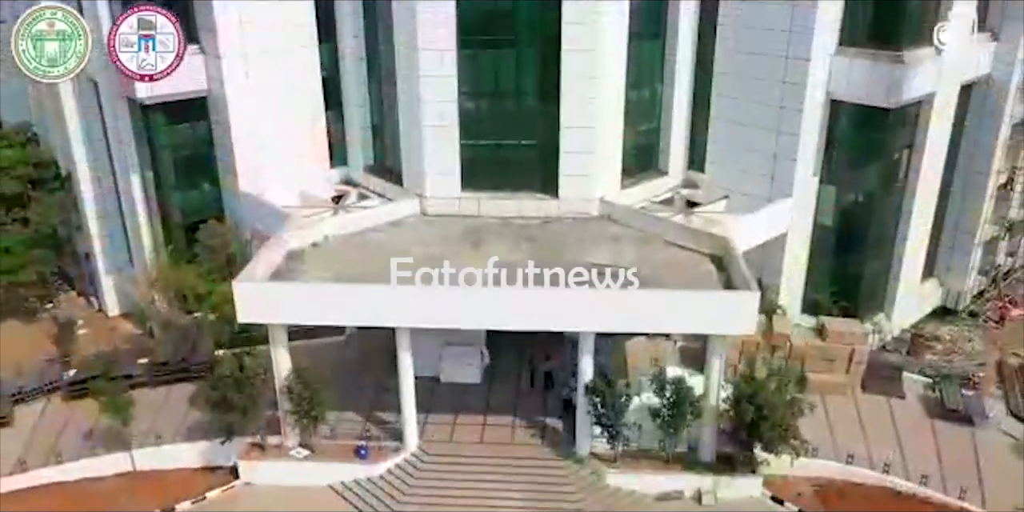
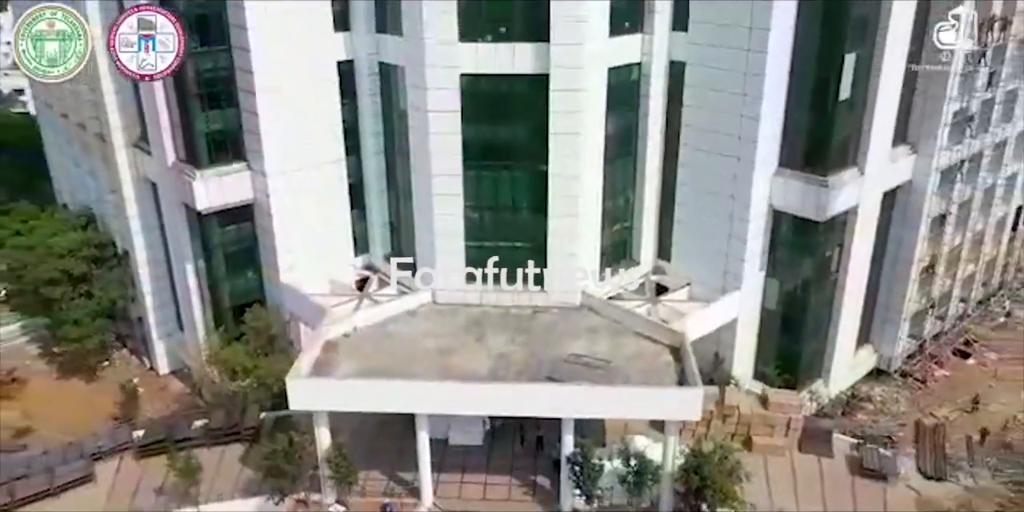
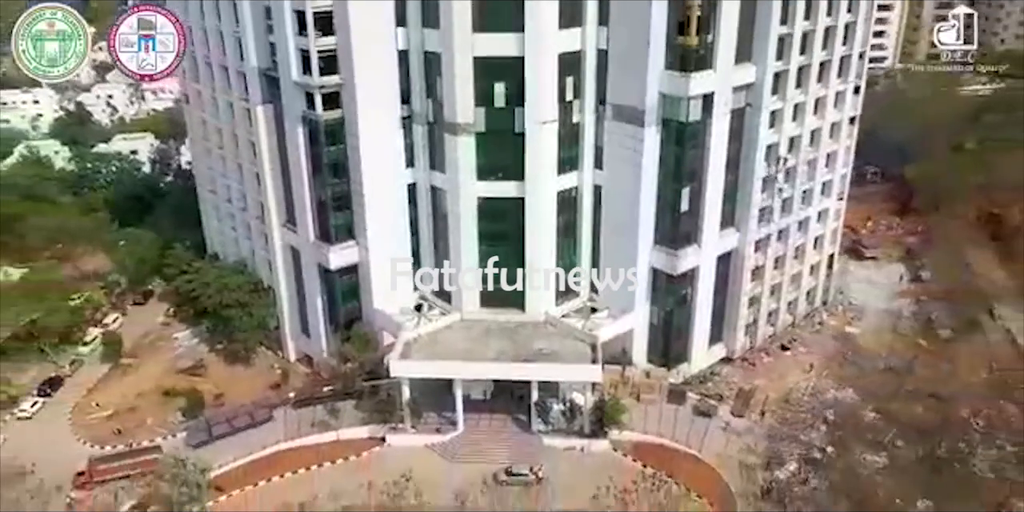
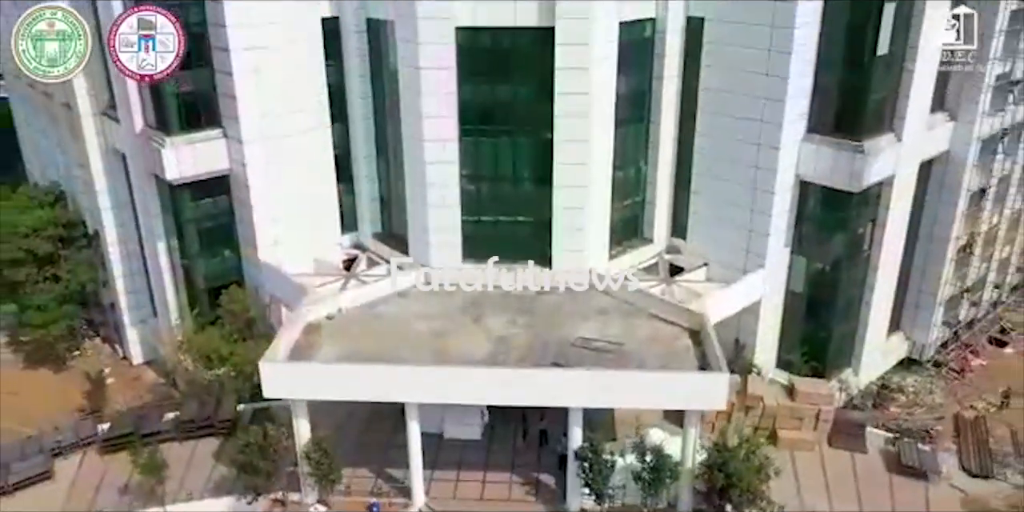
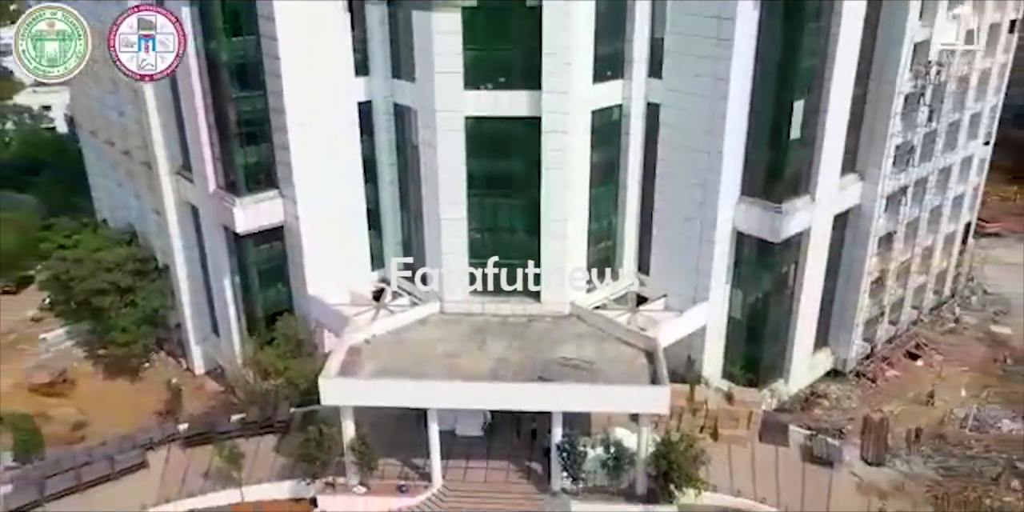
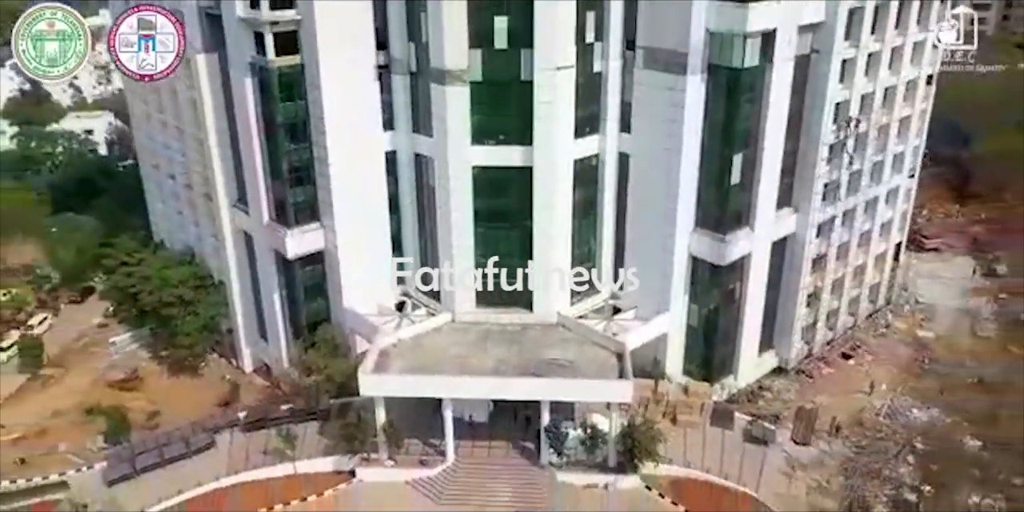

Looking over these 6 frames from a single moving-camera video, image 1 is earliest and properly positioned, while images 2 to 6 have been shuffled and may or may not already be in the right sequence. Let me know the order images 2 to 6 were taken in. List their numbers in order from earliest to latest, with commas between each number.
4, 2, 5, 6, 3
